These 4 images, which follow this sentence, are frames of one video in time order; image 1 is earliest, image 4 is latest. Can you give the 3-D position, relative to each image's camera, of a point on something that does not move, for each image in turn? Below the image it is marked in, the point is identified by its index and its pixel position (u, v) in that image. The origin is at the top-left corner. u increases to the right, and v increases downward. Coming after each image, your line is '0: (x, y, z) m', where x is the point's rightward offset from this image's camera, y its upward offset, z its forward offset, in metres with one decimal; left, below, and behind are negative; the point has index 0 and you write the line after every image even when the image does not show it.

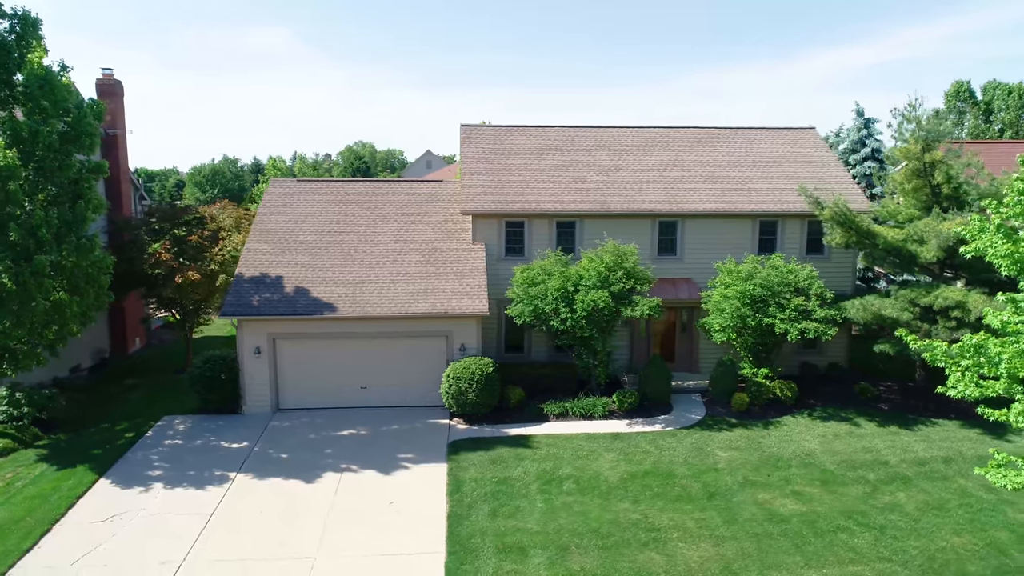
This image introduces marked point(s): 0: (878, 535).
0: (+9.2, -6.2, +17.3) m
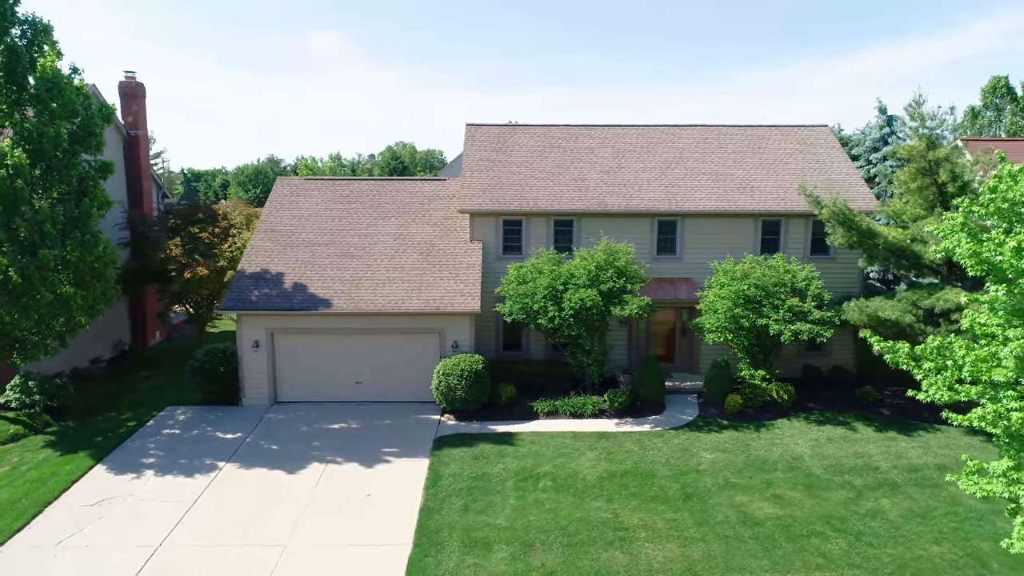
0: (+8.4, -6.2, +16.9) m
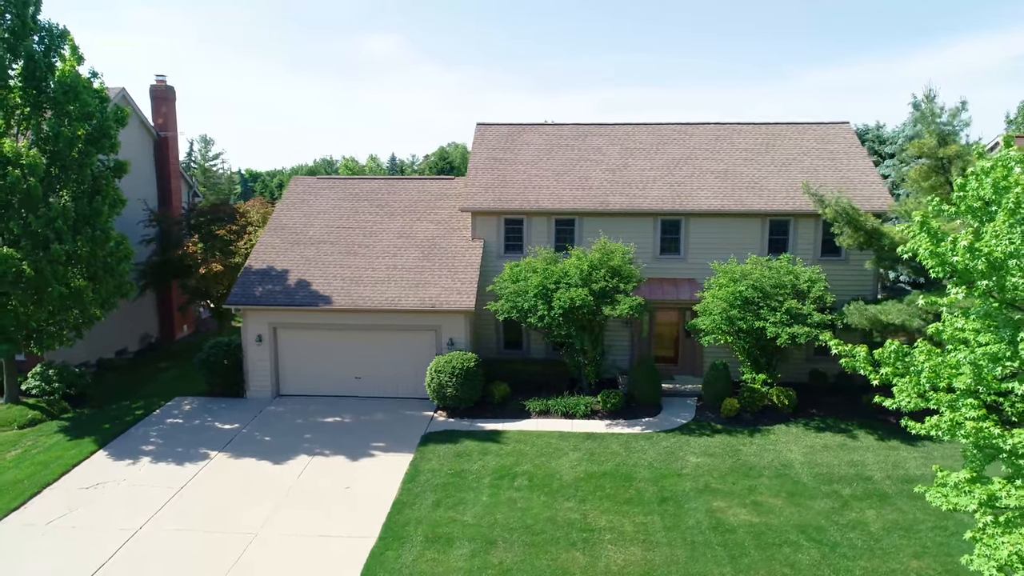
0: (+7.4, -6.3, +16.3) m
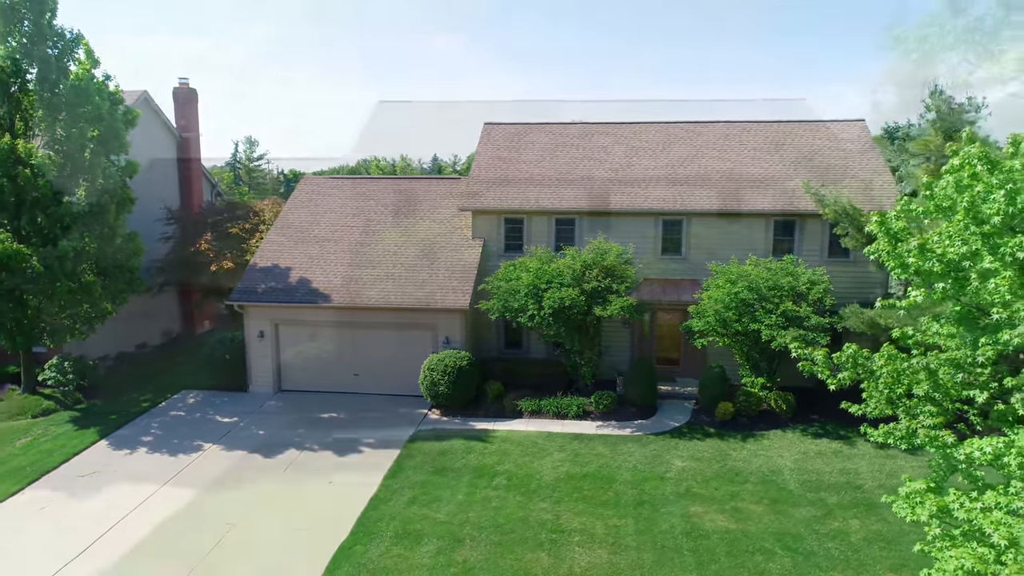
0: (+6.6, -6.3, +15.8) m
